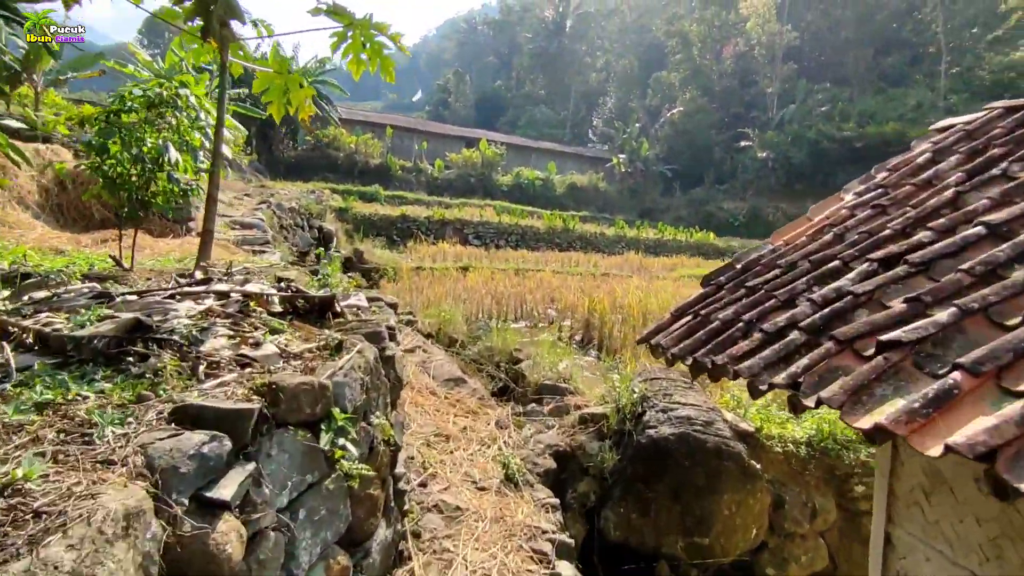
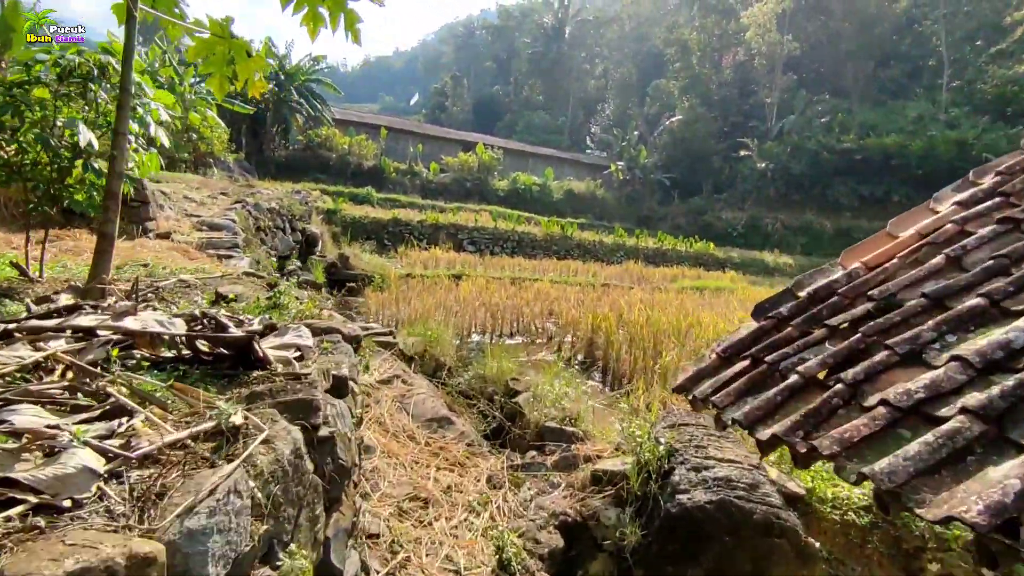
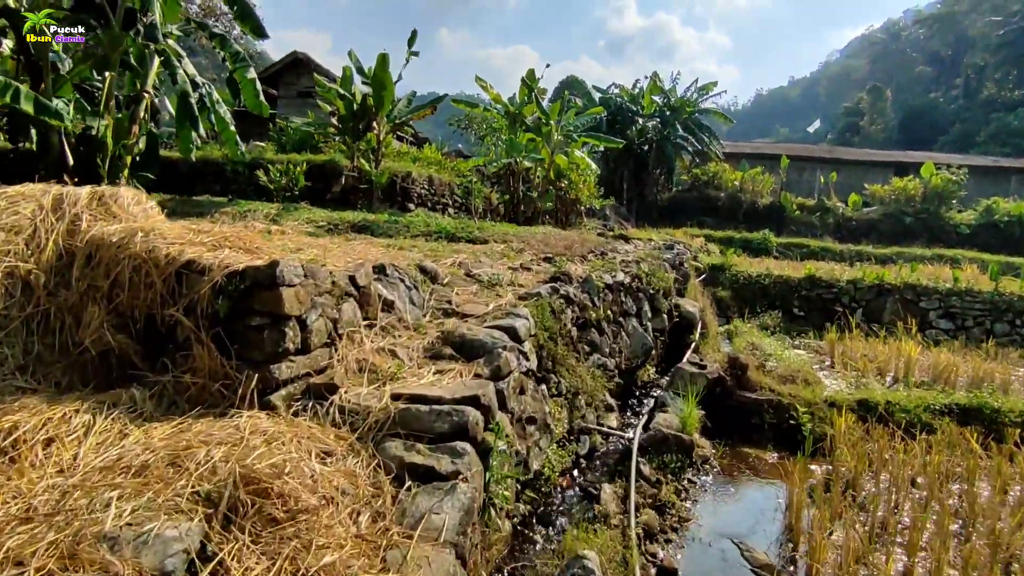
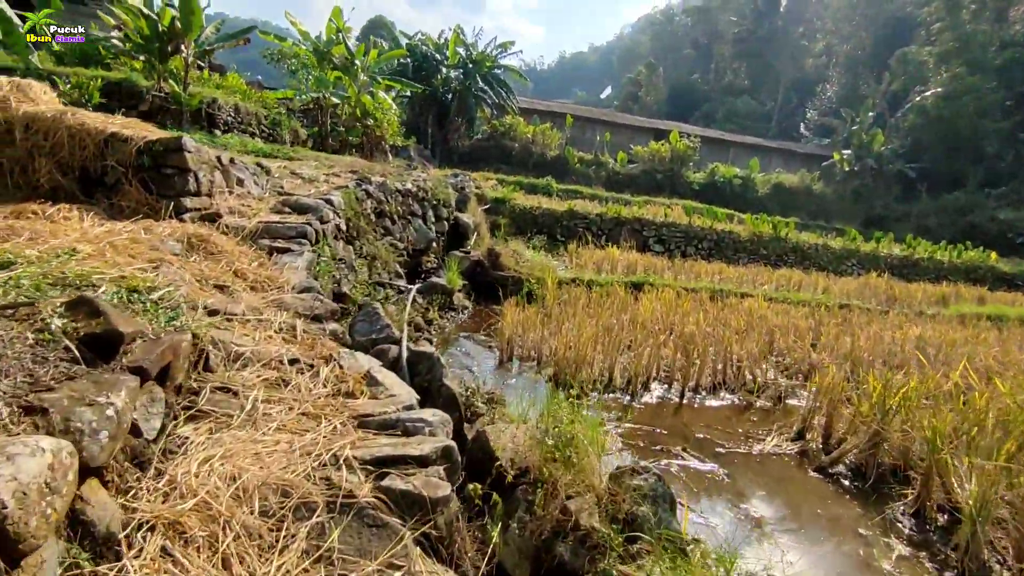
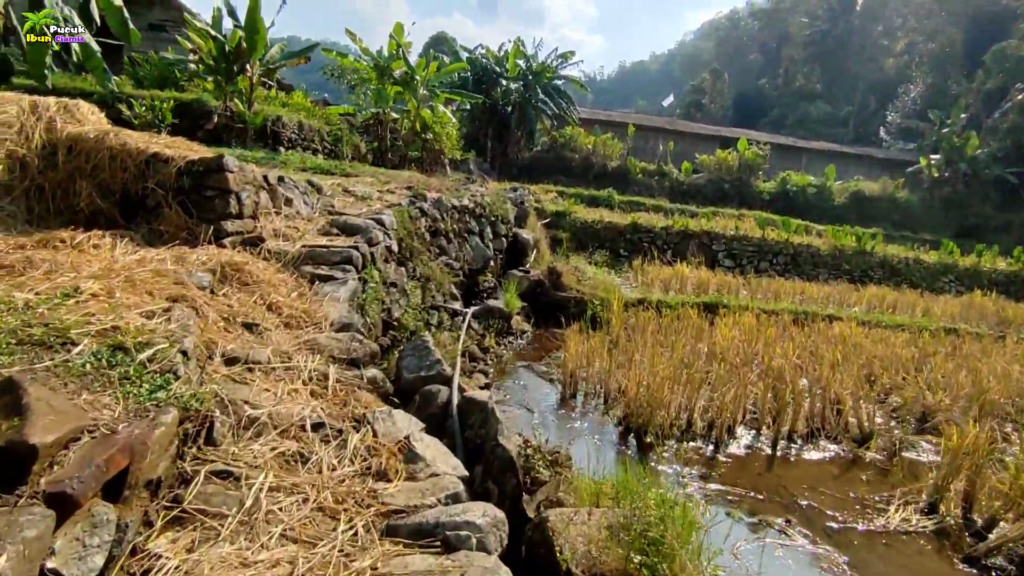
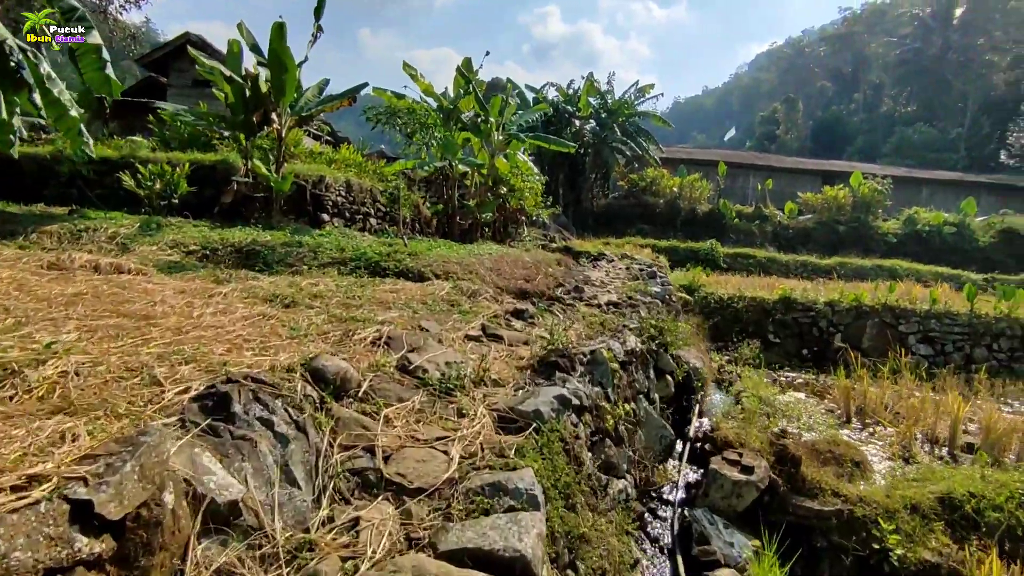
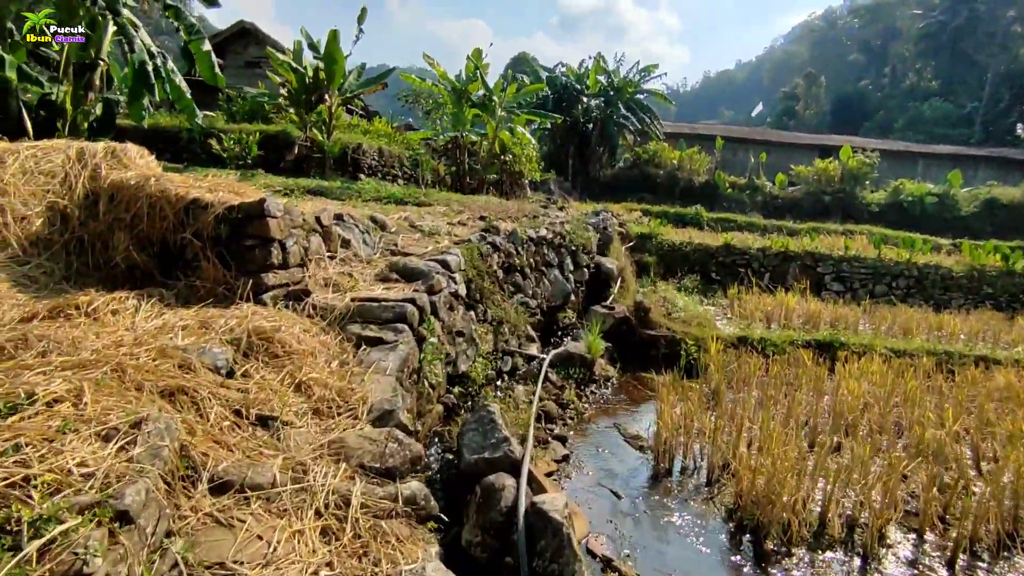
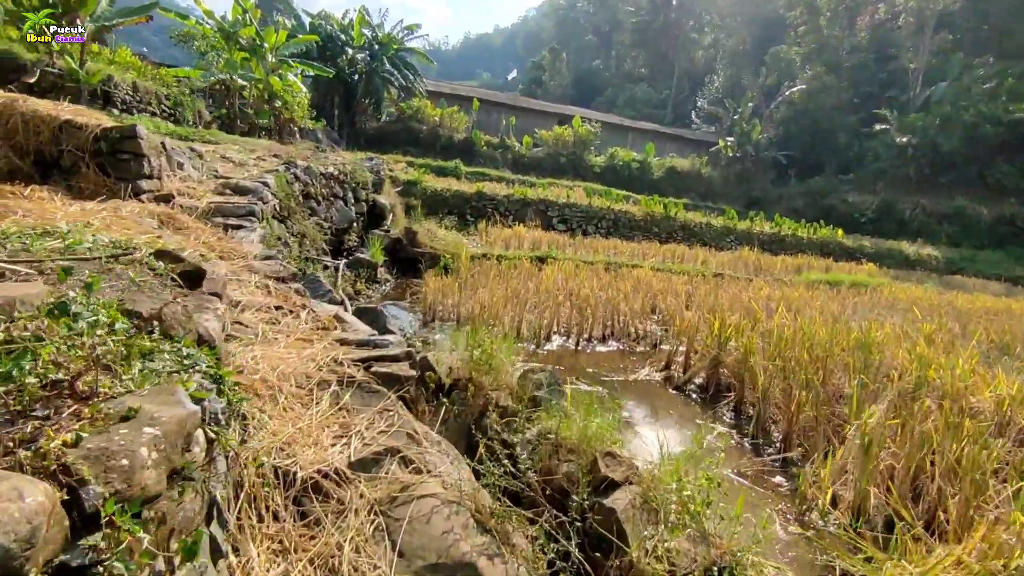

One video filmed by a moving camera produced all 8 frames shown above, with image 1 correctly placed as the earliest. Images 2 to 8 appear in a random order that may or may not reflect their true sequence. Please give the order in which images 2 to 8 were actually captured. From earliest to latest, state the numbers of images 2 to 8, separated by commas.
2, 8, 4, 5, 7, 3, 6
